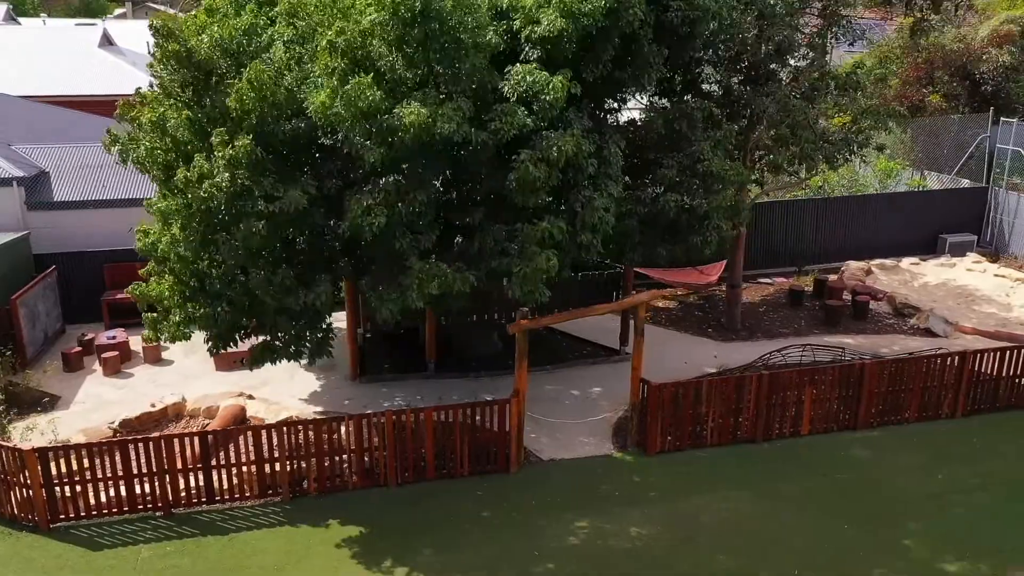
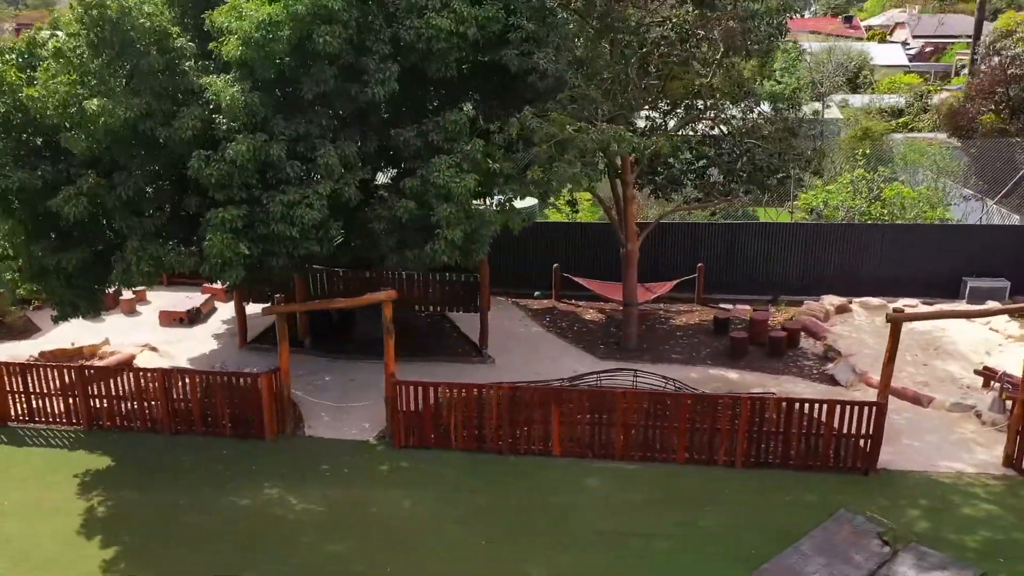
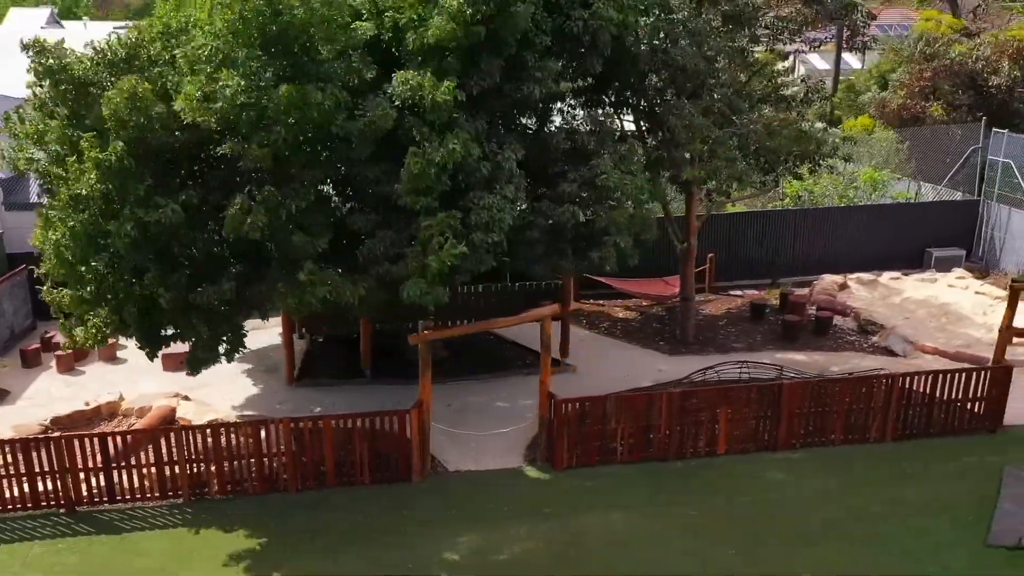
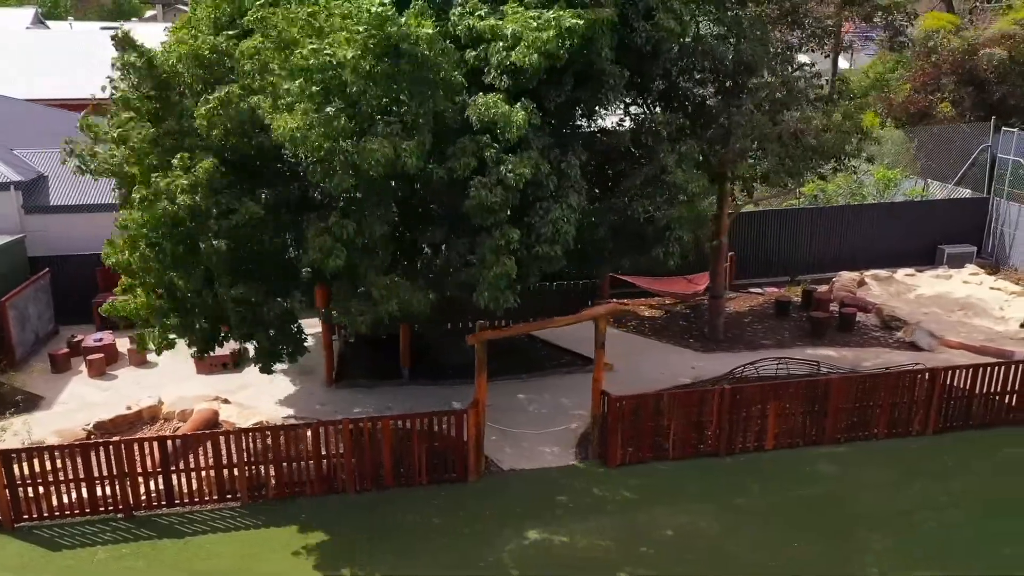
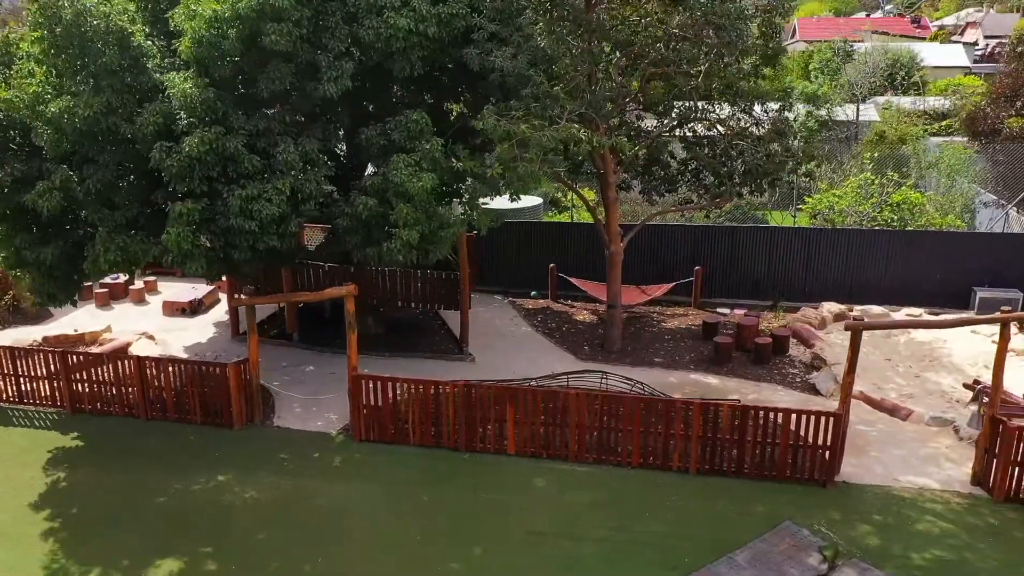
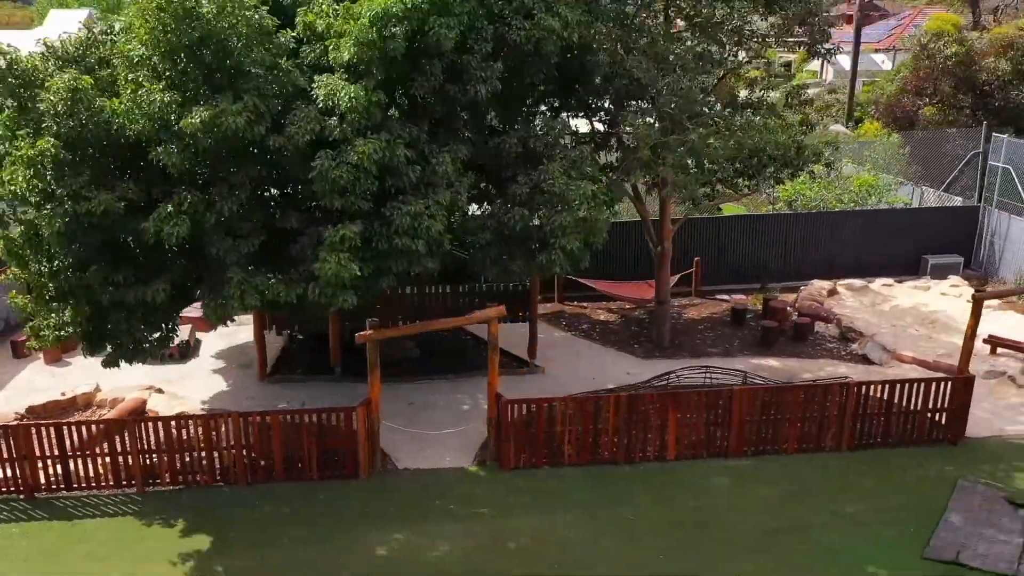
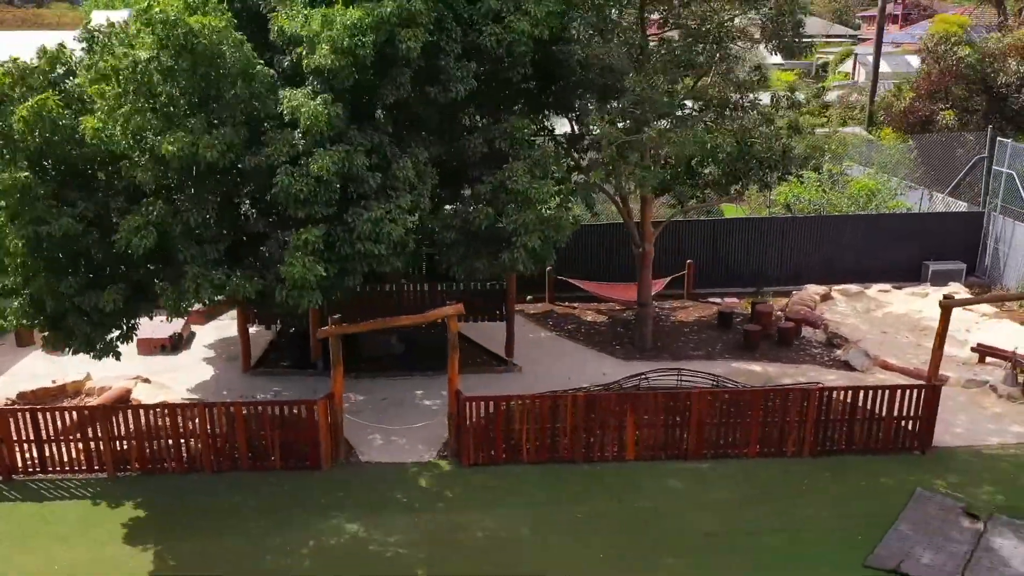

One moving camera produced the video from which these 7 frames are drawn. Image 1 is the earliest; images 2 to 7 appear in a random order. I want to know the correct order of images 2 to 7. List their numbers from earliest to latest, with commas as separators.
4, 3, 6, 7, 2, 5
